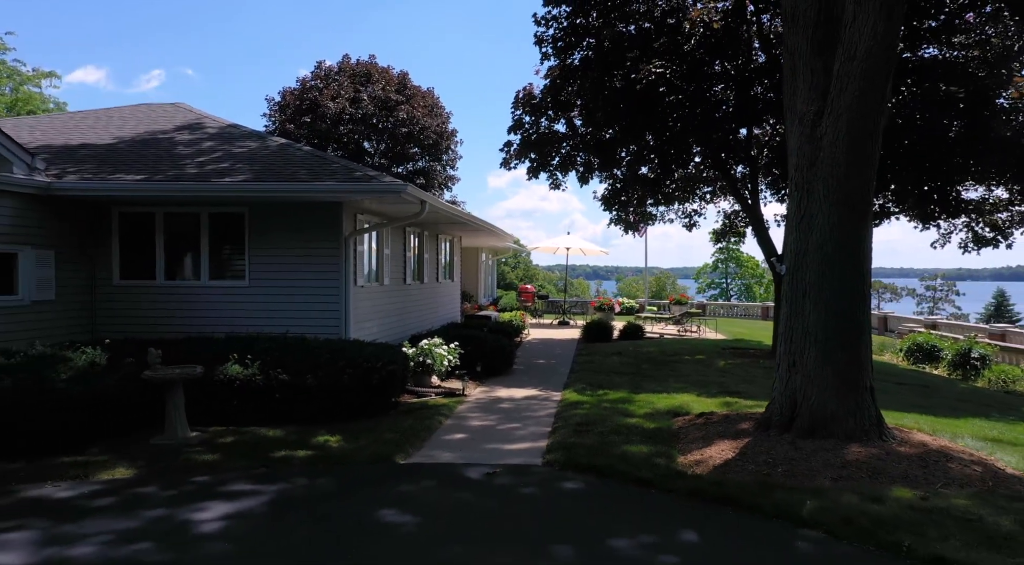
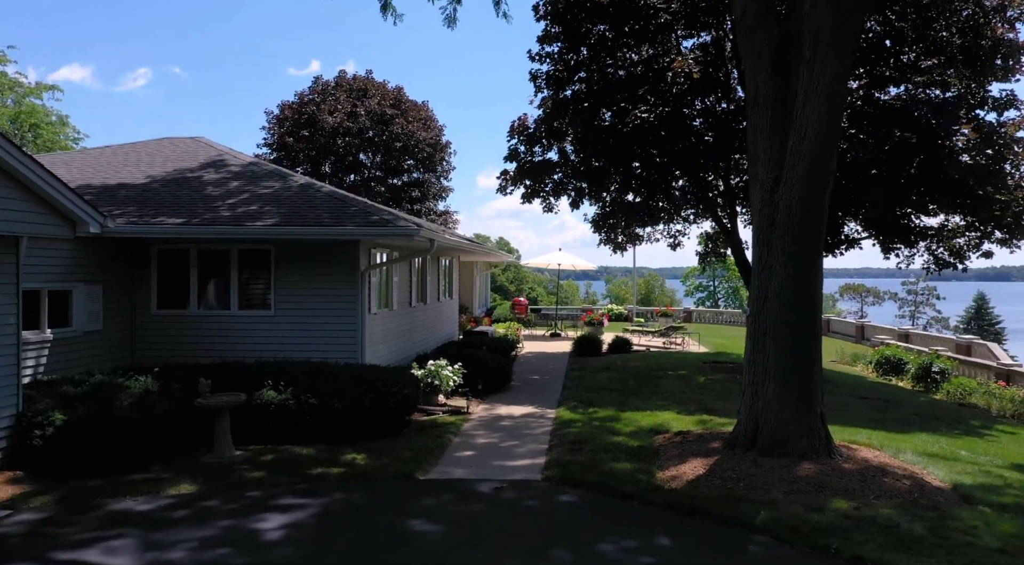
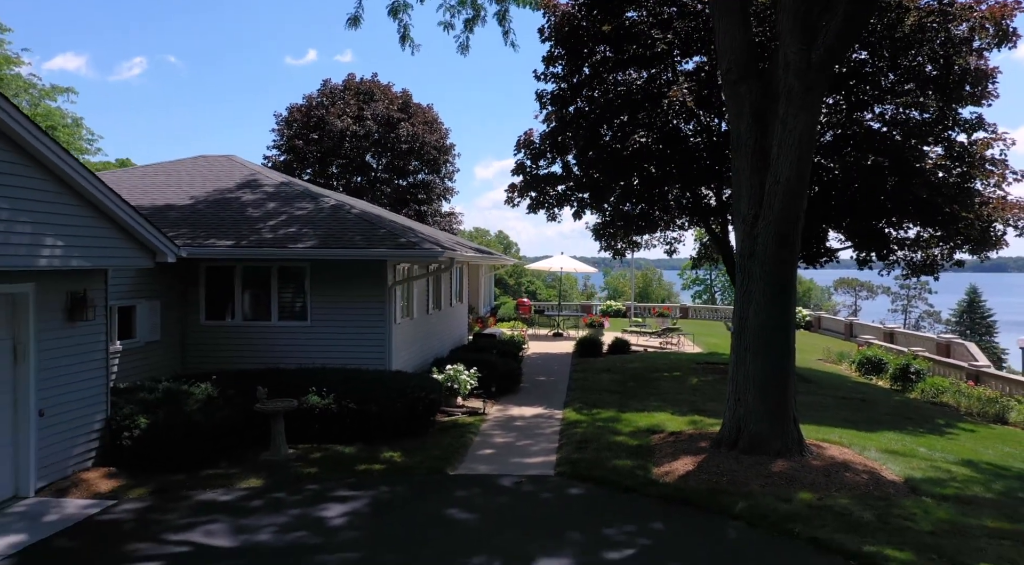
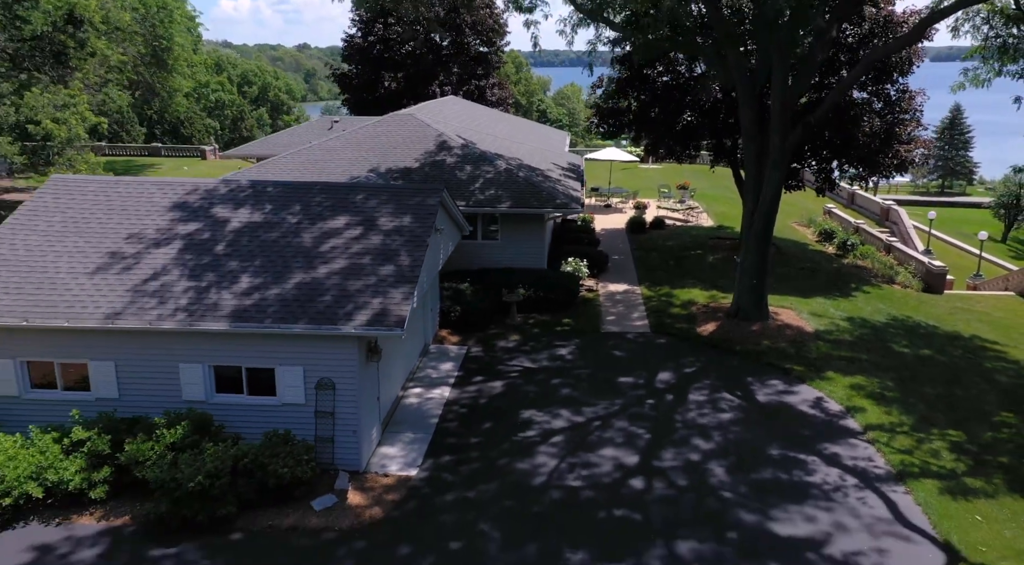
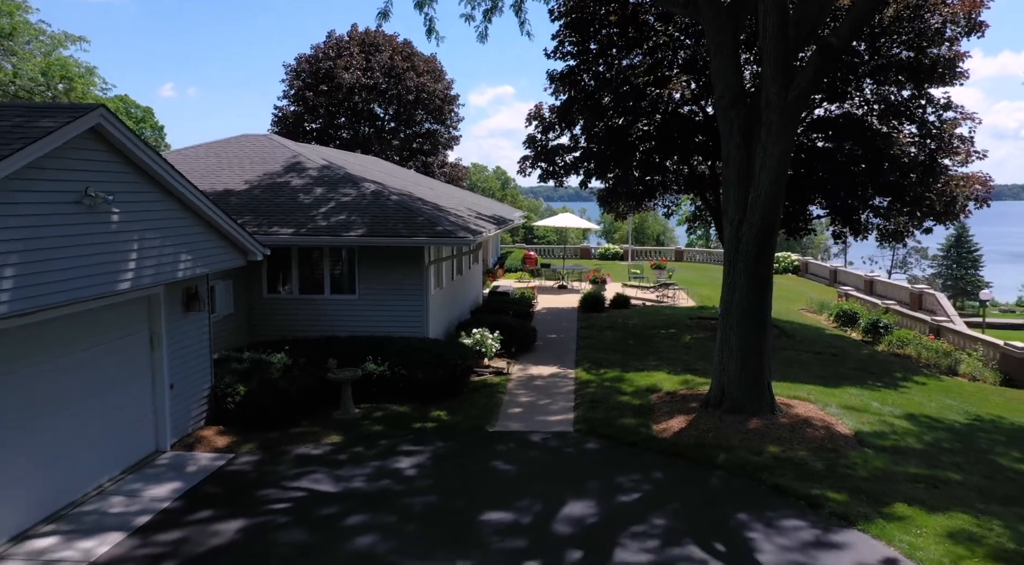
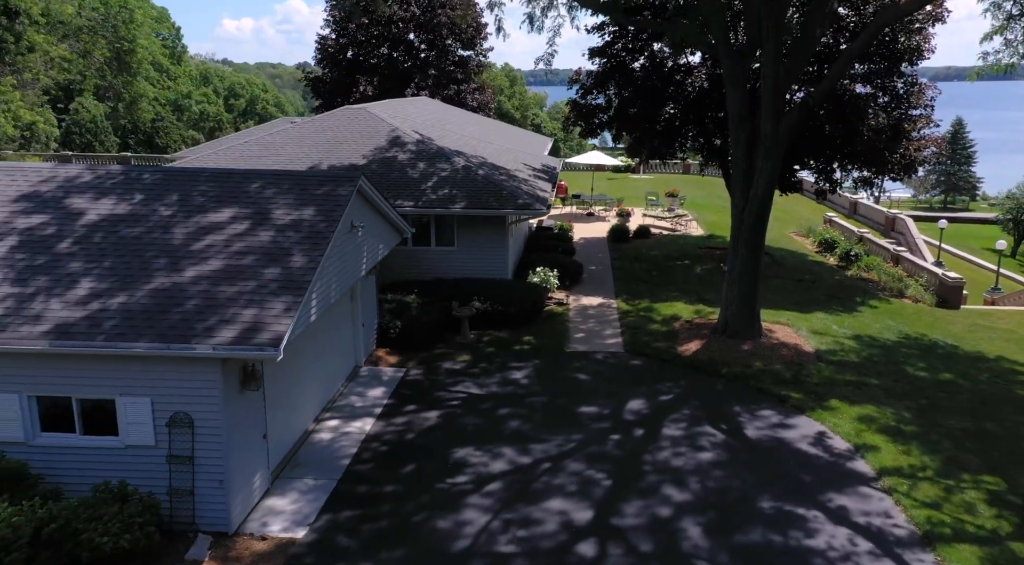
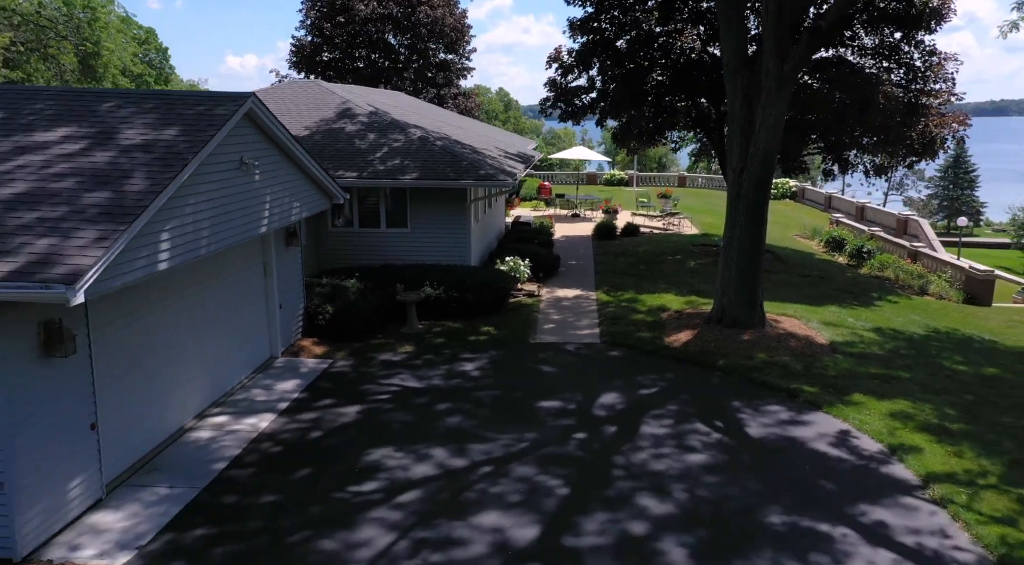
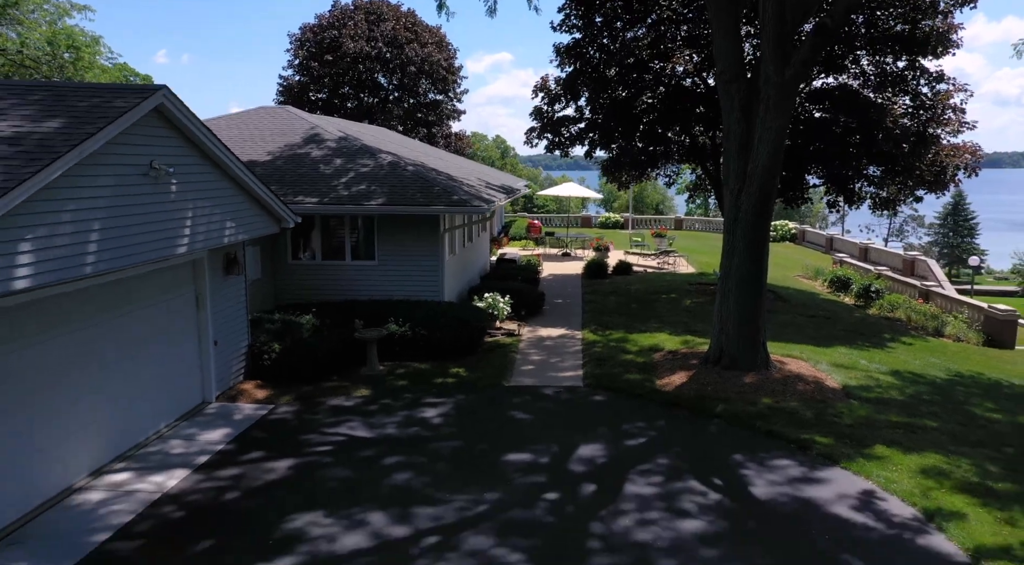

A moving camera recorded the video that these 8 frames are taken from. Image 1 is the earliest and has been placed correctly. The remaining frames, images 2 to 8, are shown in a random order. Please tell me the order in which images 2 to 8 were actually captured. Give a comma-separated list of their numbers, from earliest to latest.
2, 3, 5, 8, 7, 6, 4
